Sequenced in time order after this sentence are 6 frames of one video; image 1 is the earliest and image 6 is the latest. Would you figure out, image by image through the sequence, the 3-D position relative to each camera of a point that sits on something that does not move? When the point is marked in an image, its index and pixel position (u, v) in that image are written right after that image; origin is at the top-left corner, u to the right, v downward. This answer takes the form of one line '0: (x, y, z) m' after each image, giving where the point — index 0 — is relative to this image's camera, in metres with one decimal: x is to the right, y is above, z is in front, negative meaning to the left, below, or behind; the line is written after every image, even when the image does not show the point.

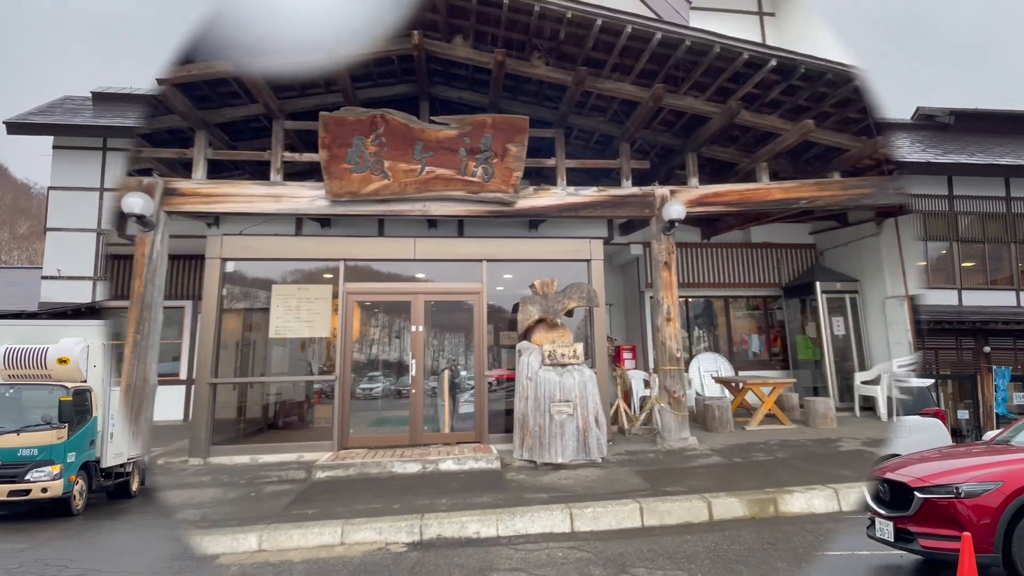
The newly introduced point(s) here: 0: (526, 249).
0: (+0.2, +0.5, +6.6) m
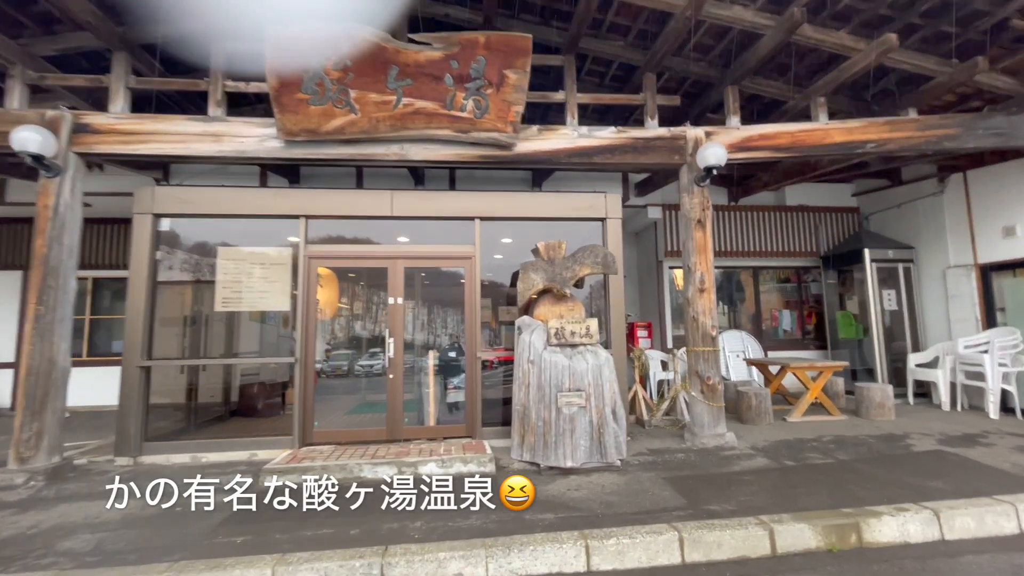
0: (+0.2, +0.9, +5.5) m
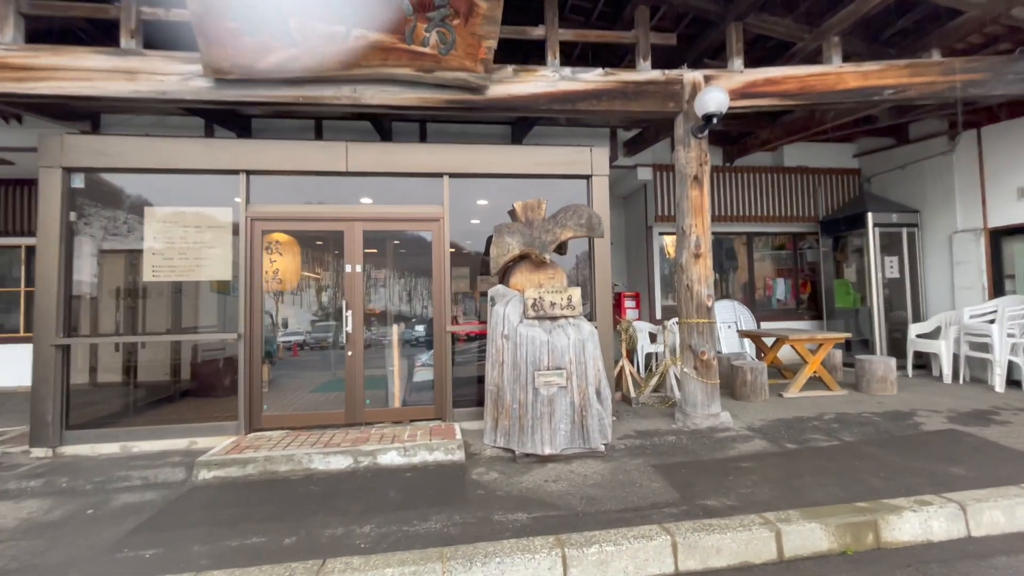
0: (-0.1, +1.3, +4.8) m
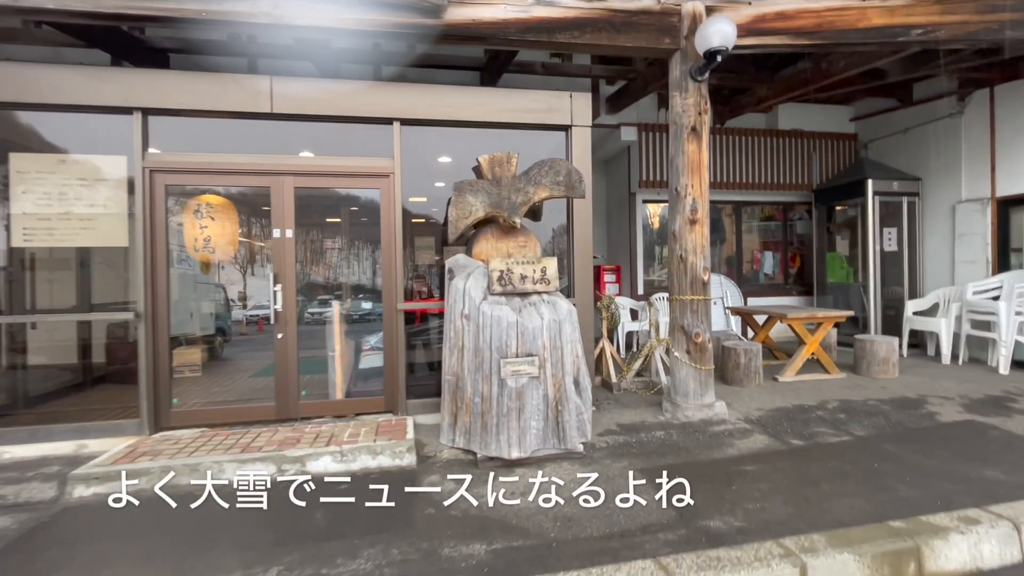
0: (-0.4, +1.5, +4.1) m
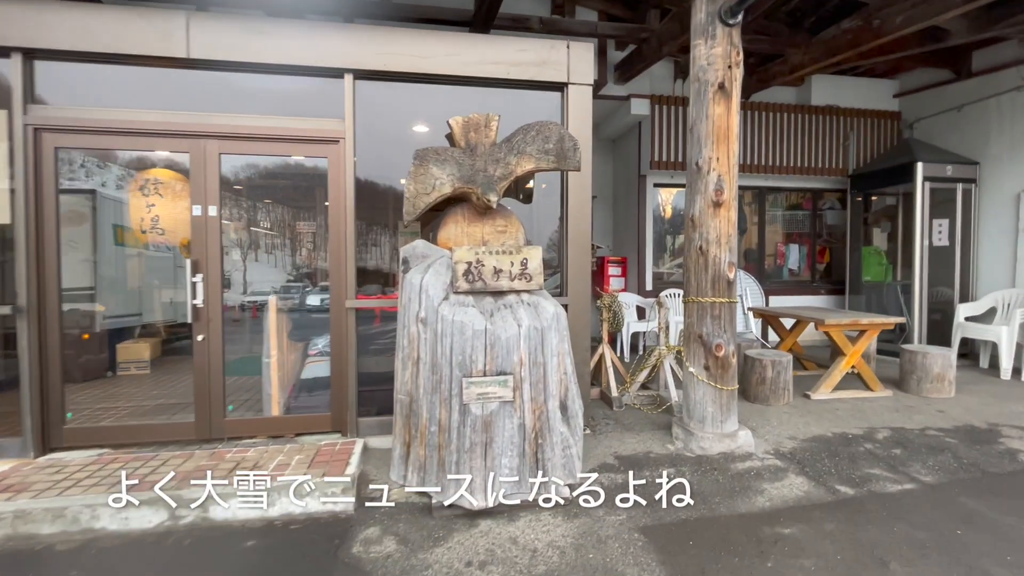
0: (-0.5, +1.6, +3.3) m
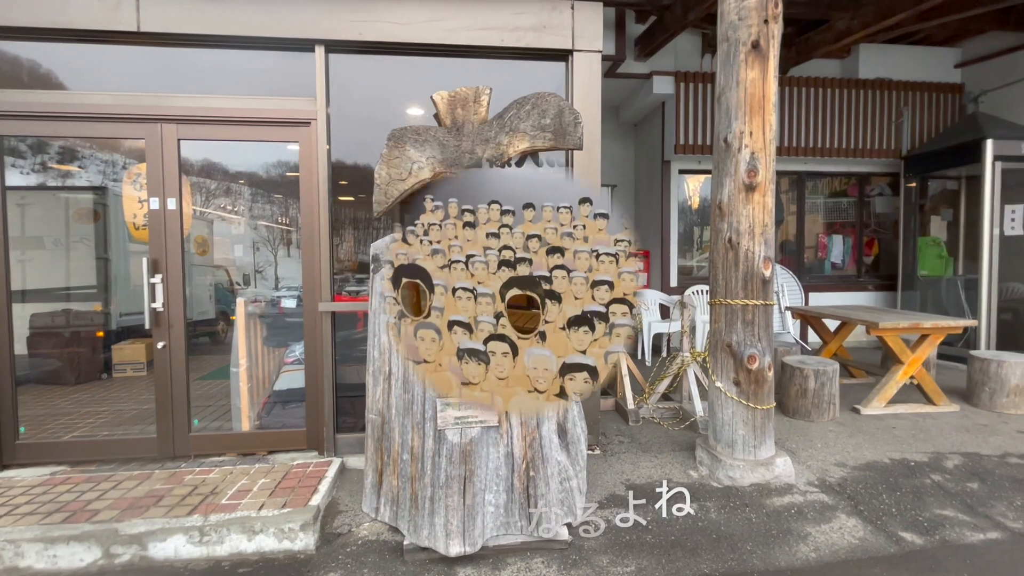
0: (-0.5, +1.6, +2.9) m
